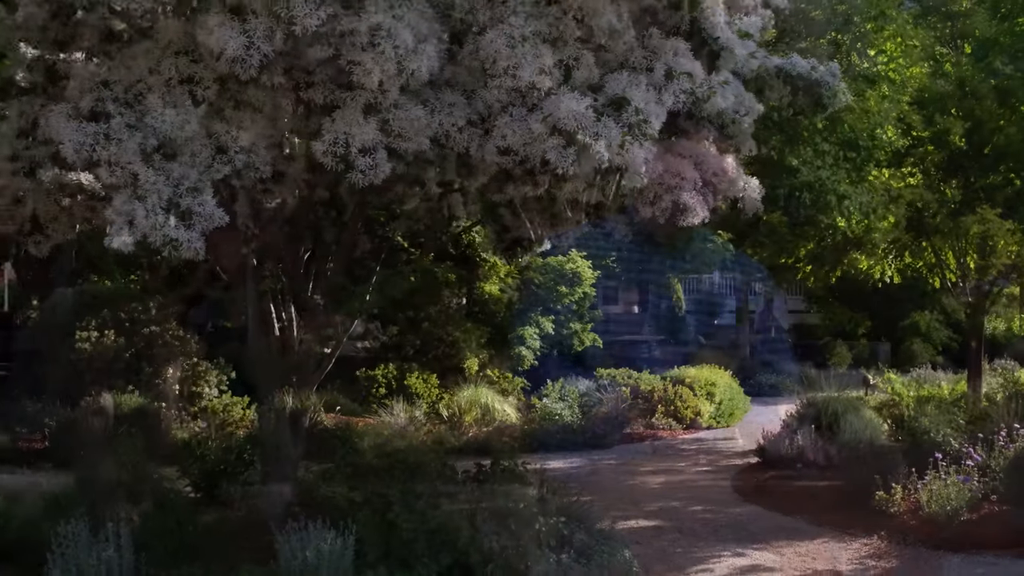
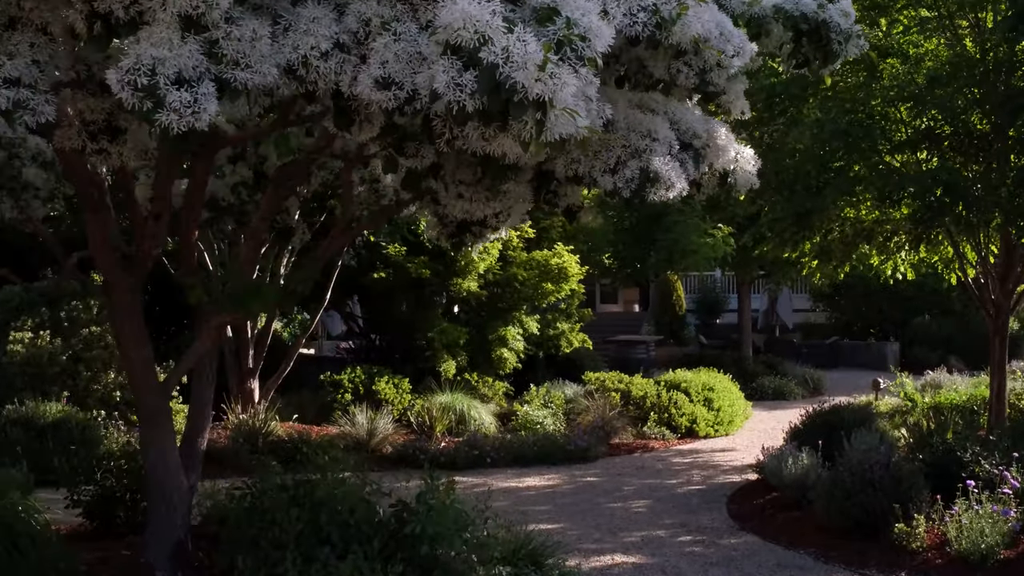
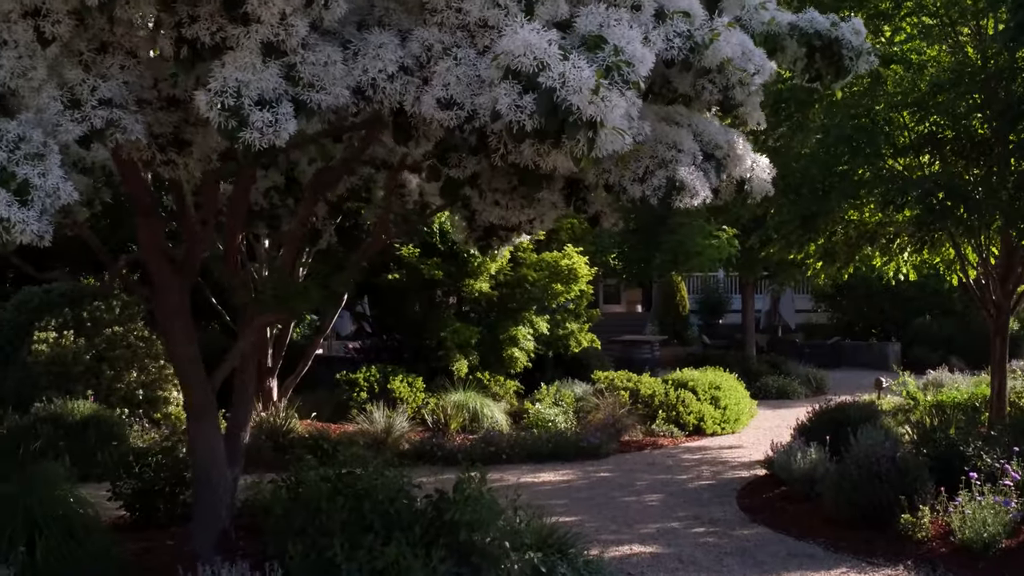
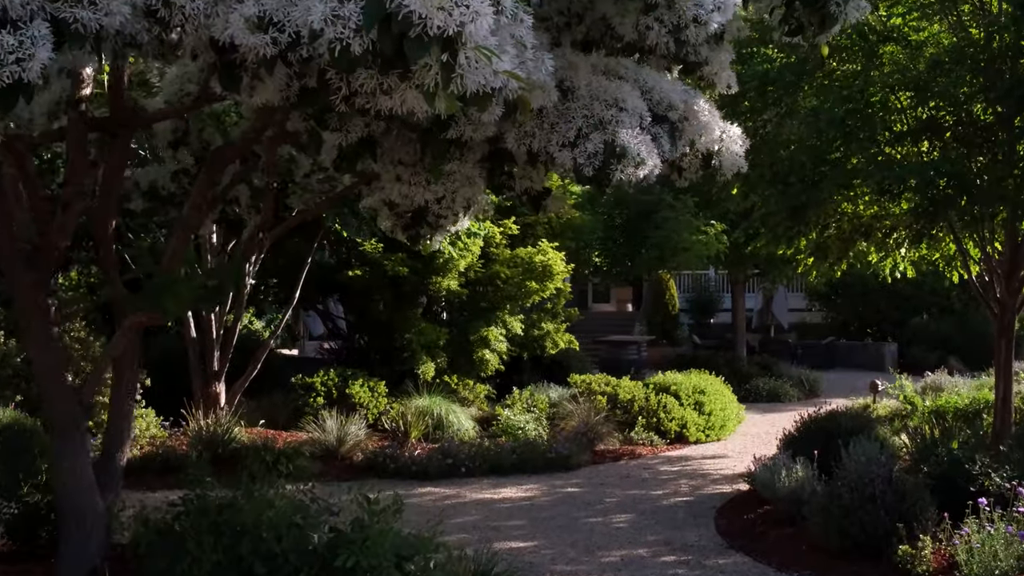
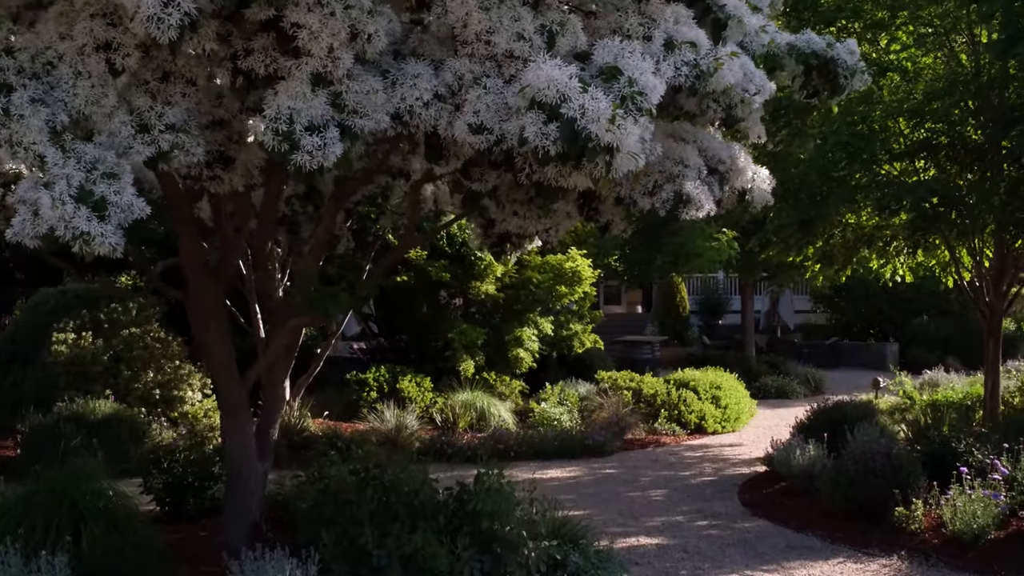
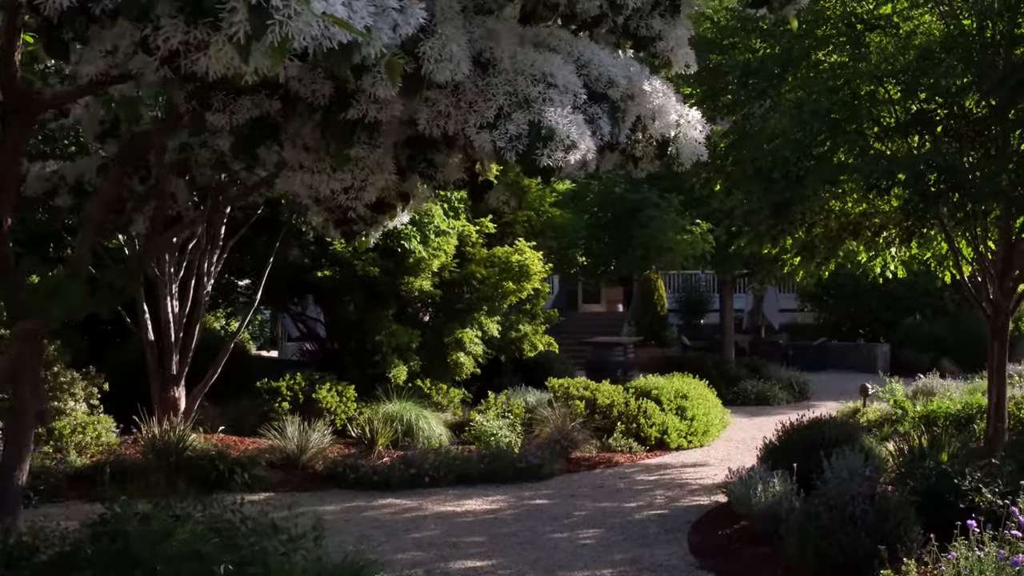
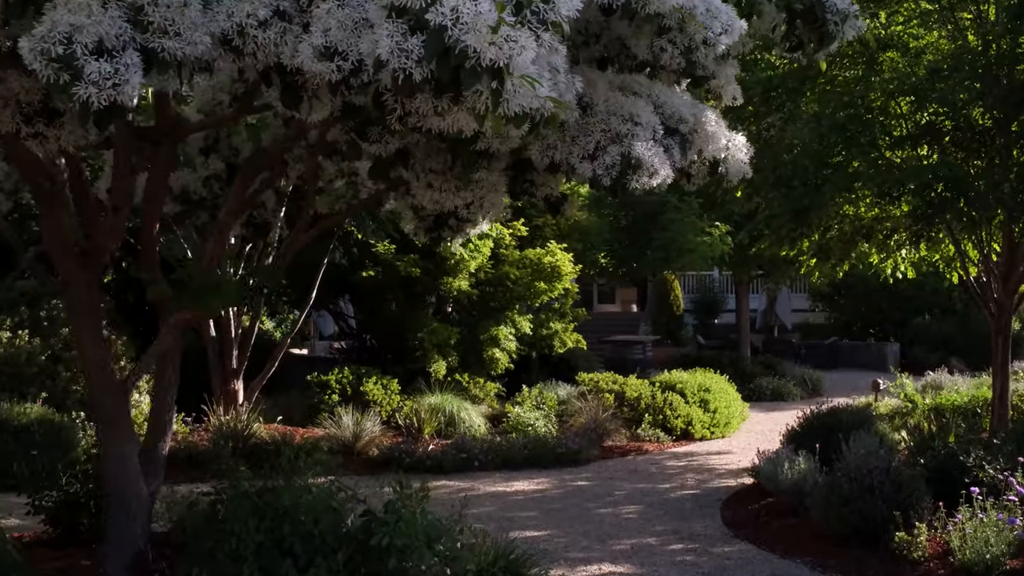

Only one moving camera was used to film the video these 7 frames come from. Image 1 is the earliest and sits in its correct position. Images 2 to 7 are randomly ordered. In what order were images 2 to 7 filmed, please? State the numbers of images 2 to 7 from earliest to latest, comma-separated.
5, 3, 2, 7, 4, 6
